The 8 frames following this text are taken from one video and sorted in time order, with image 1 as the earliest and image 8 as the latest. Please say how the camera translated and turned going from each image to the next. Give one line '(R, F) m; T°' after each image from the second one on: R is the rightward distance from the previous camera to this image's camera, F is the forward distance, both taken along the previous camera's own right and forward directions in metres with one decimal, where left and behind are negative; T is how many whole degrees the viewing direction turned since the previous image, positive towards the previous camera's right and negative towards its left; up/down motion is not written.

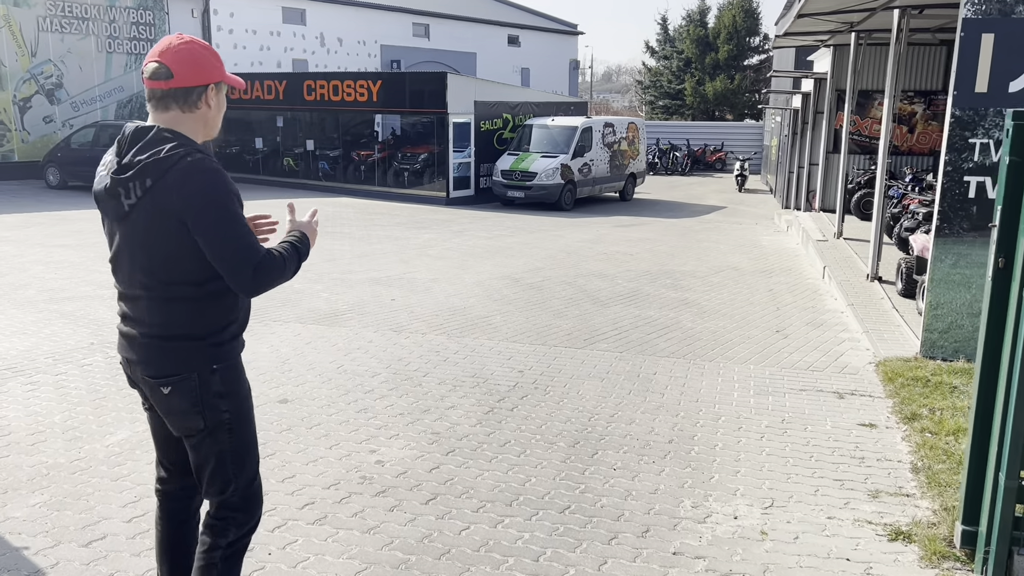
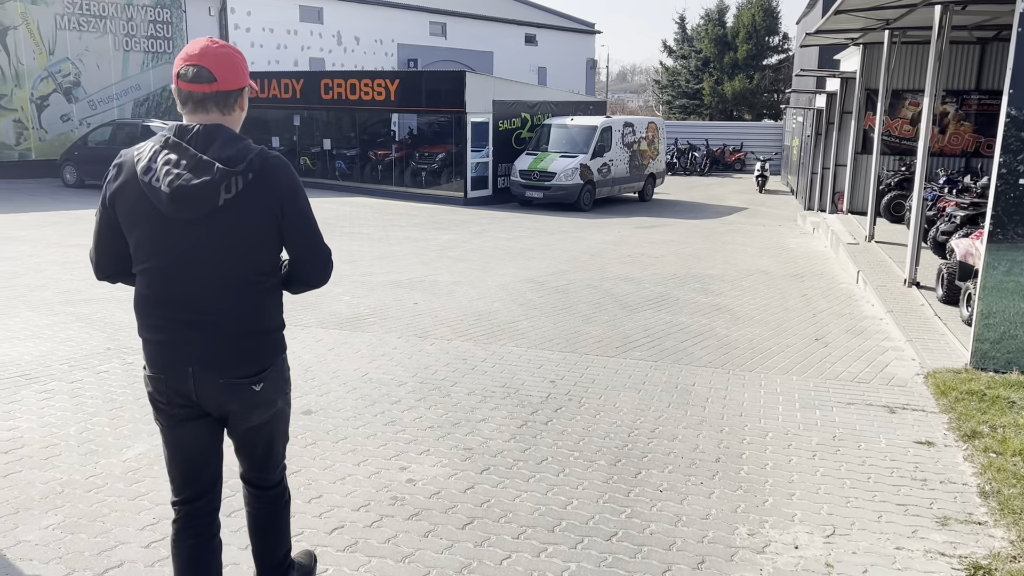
(-0.1, +0.3) m; -1°
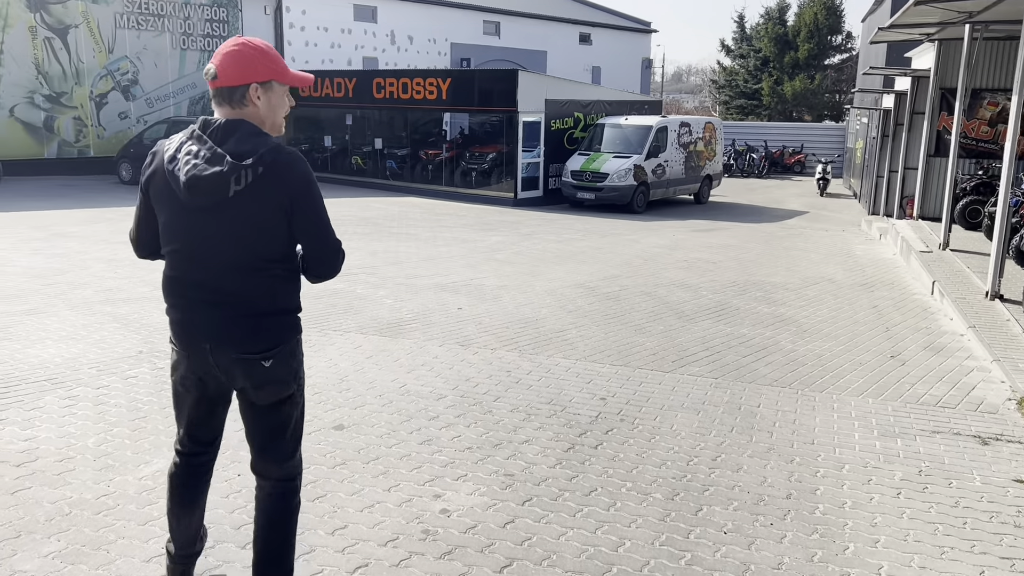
(0.0, +0.4) m; -3°
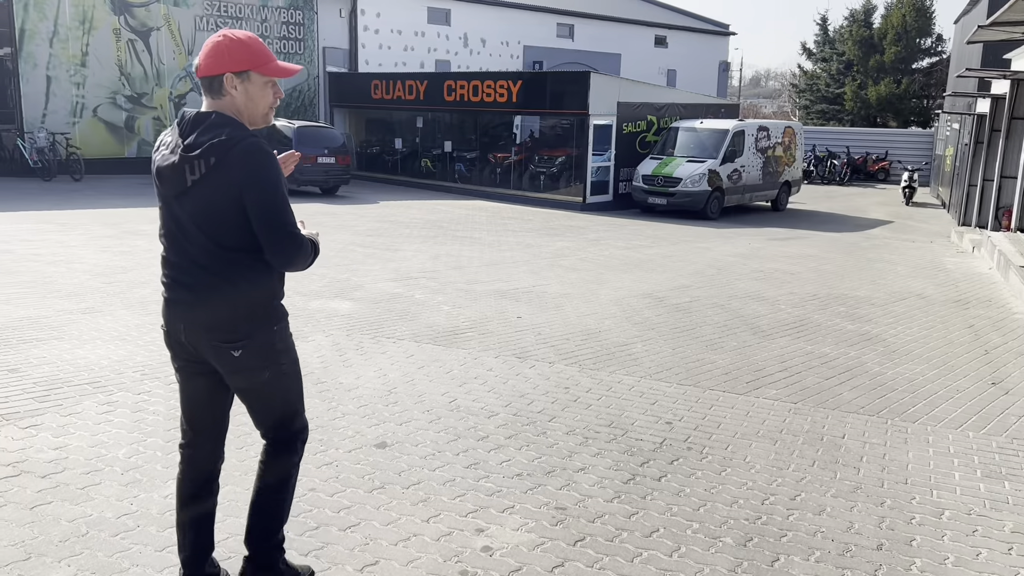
(+0.1, +0.4) m; -5°
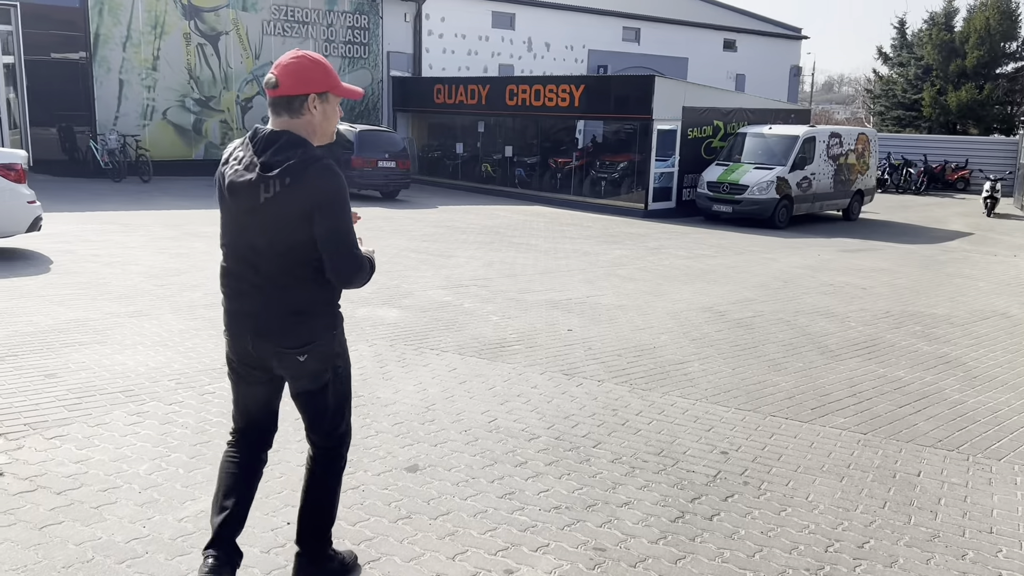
(+0.1, +0.3) m; -4°
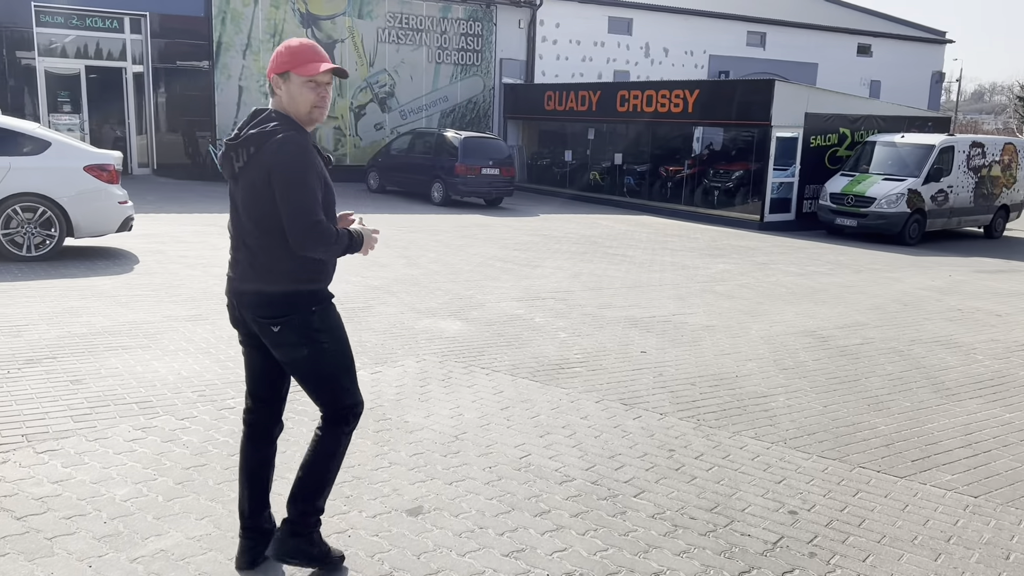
(+0.4, +0.6) m; -8°
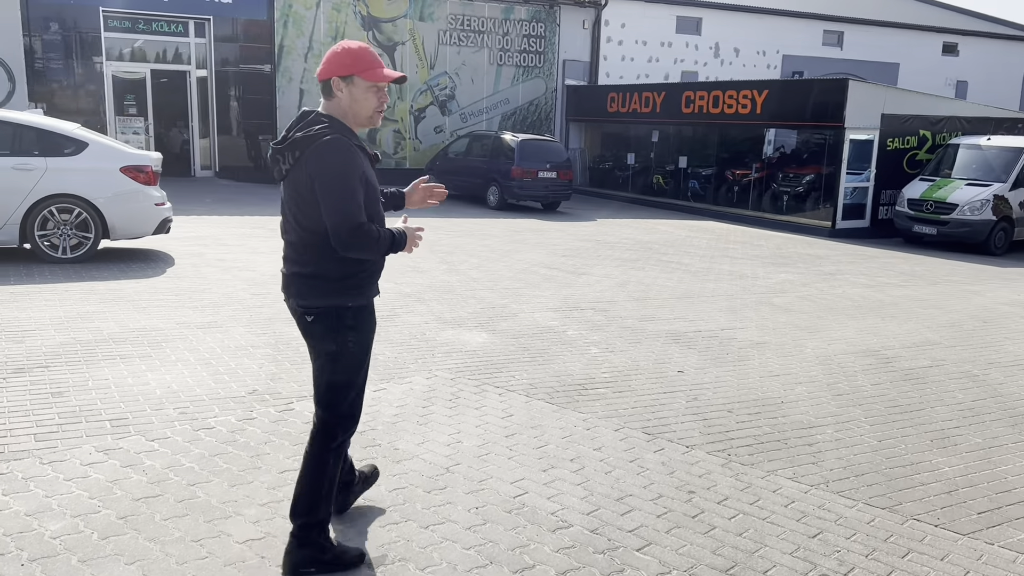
(+0.3, +0.5) m; -5°
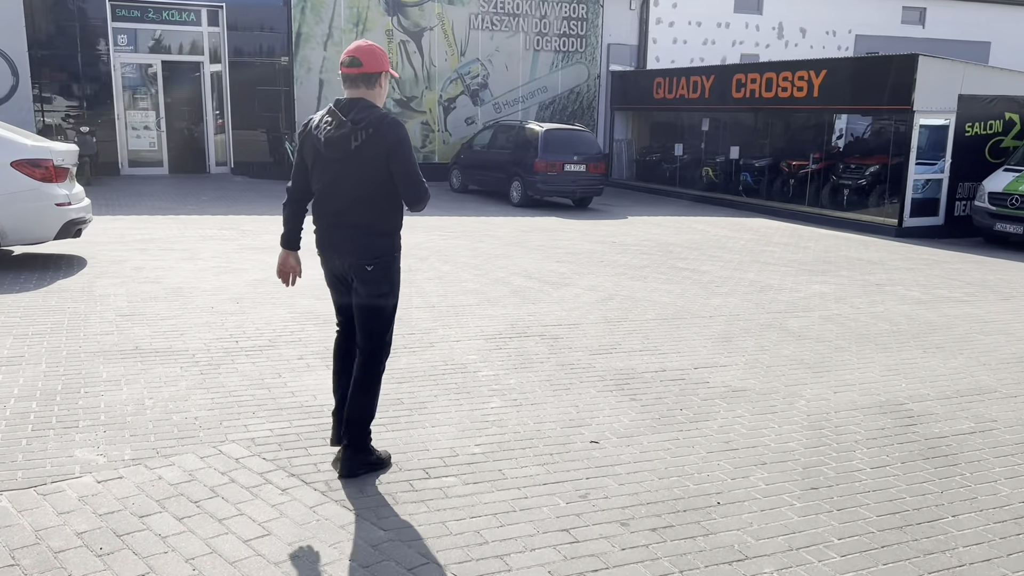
(+1.2, +1.9) m; -5°
